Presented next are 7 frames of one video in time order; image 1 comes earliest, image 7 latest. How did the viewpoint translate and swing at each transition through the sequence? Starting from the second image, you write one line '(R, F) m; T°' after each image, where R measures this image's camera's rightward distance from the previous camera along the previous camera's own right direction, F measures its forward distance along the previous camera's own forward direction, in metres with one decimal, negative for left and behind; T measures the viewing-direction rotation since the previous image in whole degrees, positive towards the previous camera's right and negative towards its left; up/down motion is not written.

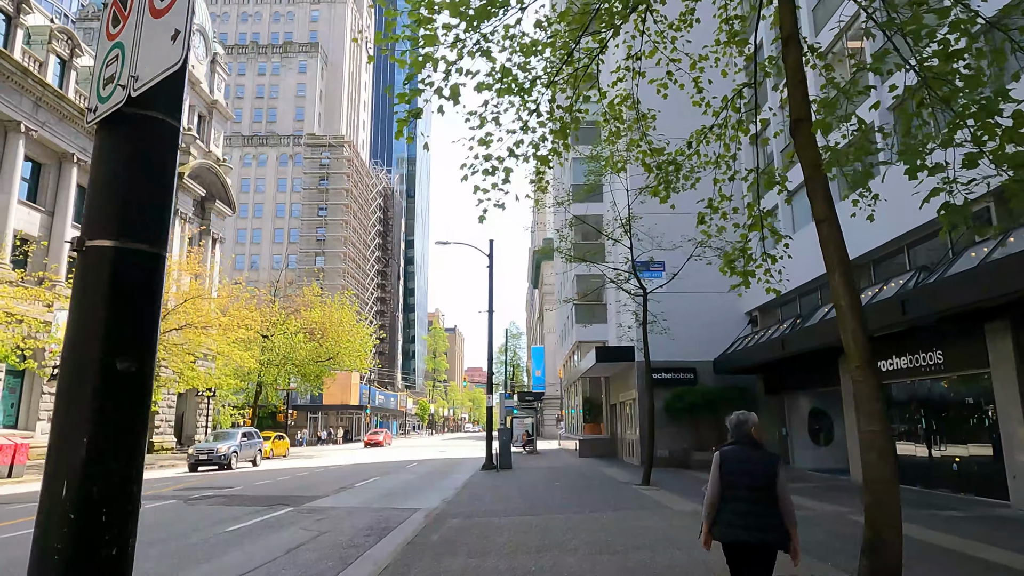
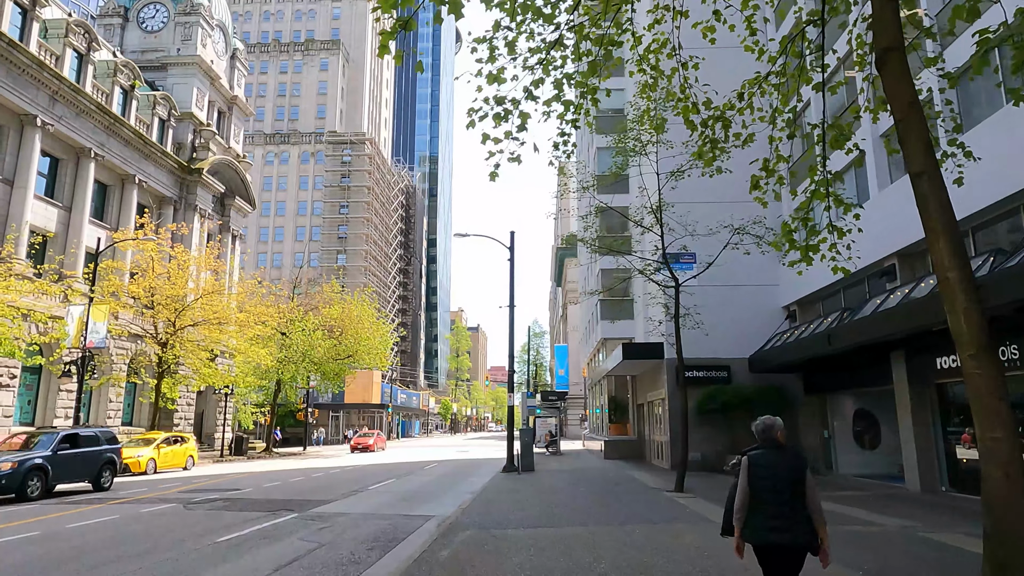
(0.0, +1.1) m; -2°
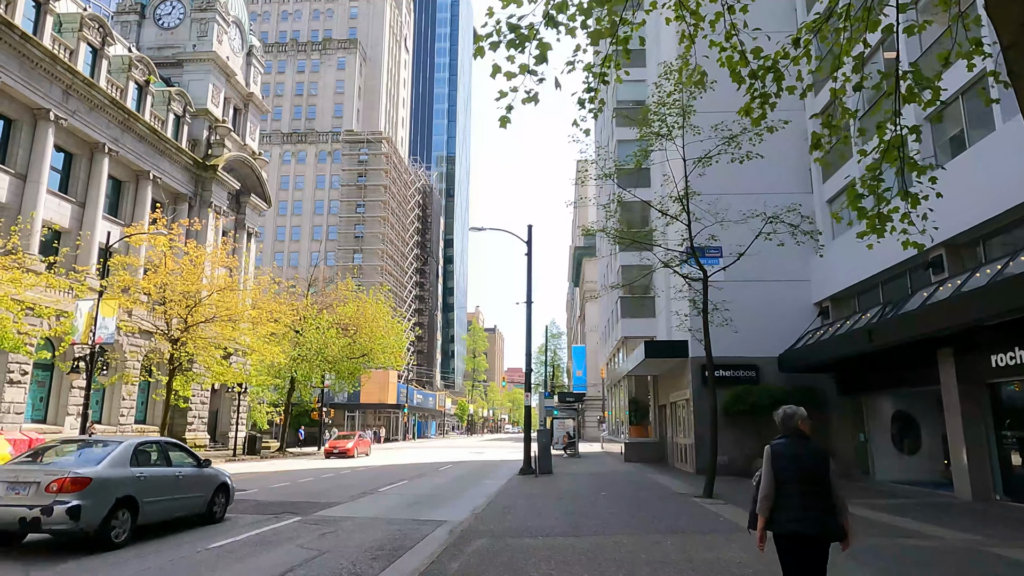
(0.0, +0.9) m; -1°
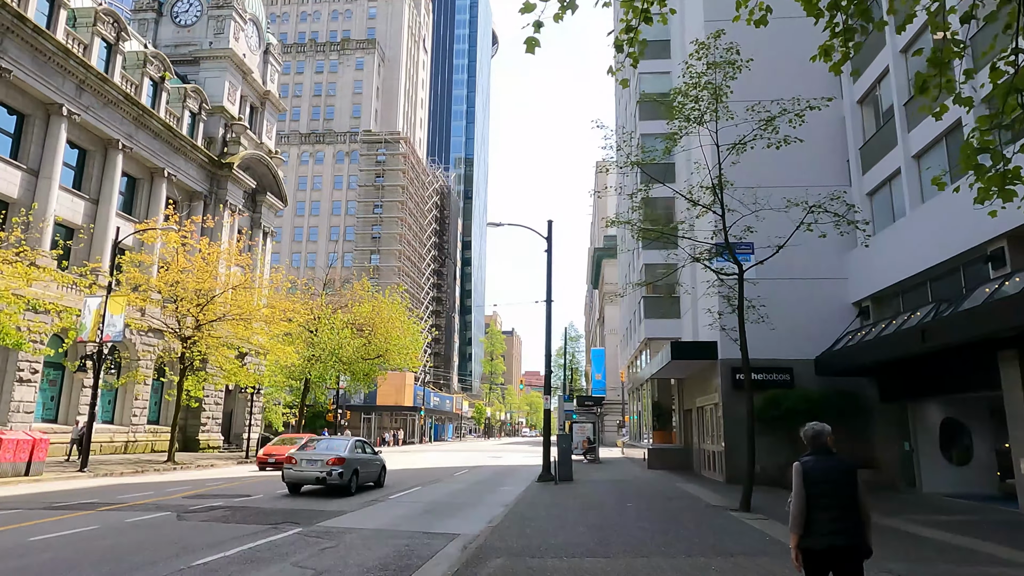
(0.0, +1.0) m; -2°
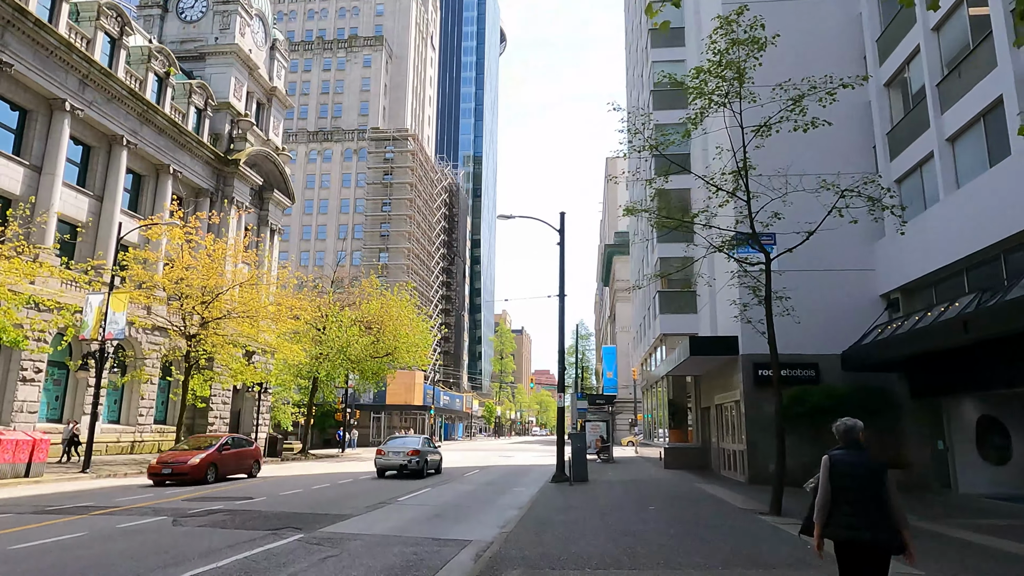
(-0.1, +0.7) m; -1°
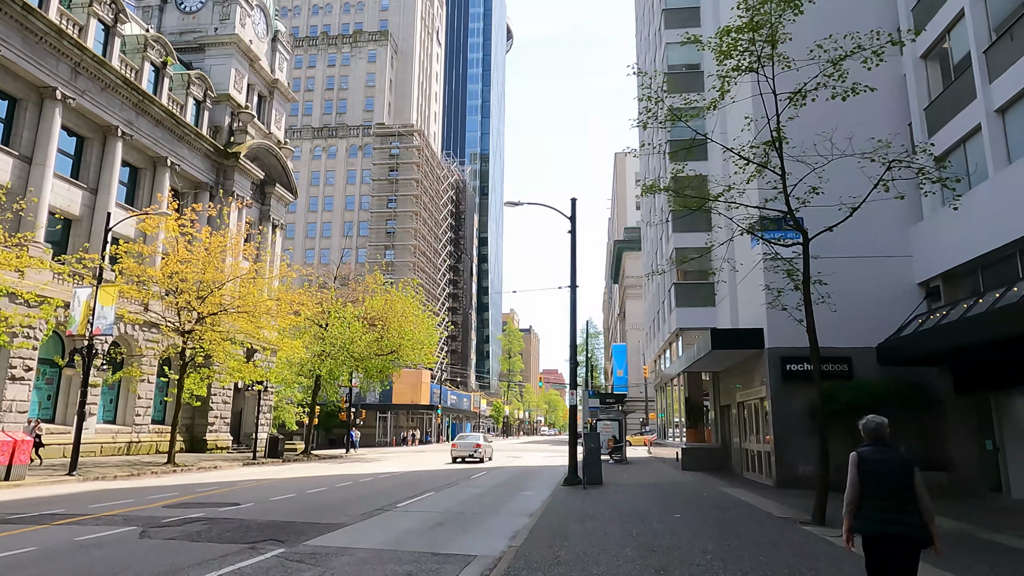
(0.0, +1.3) m; -1°
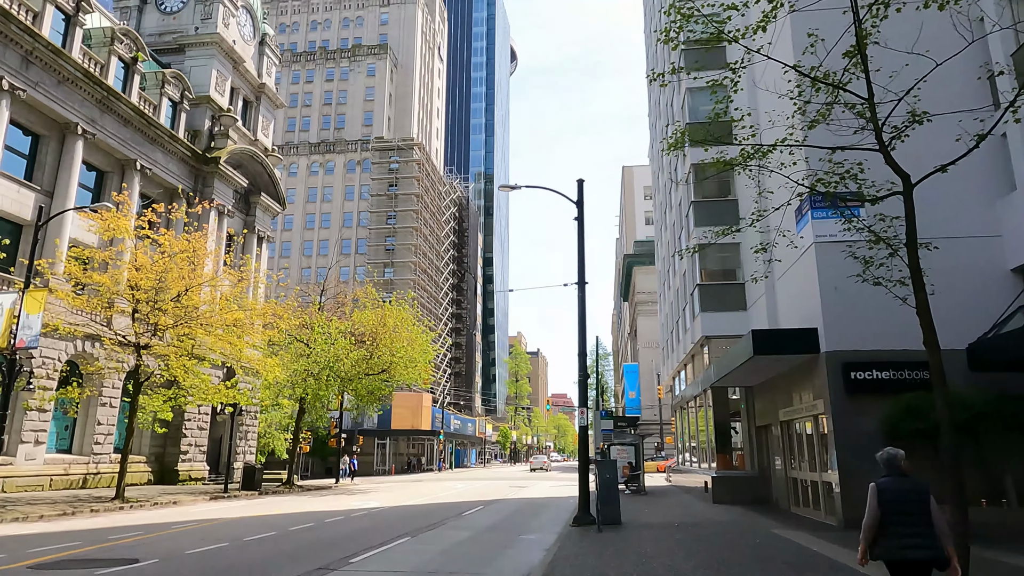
(+0.3, +3.5) m; -1°
